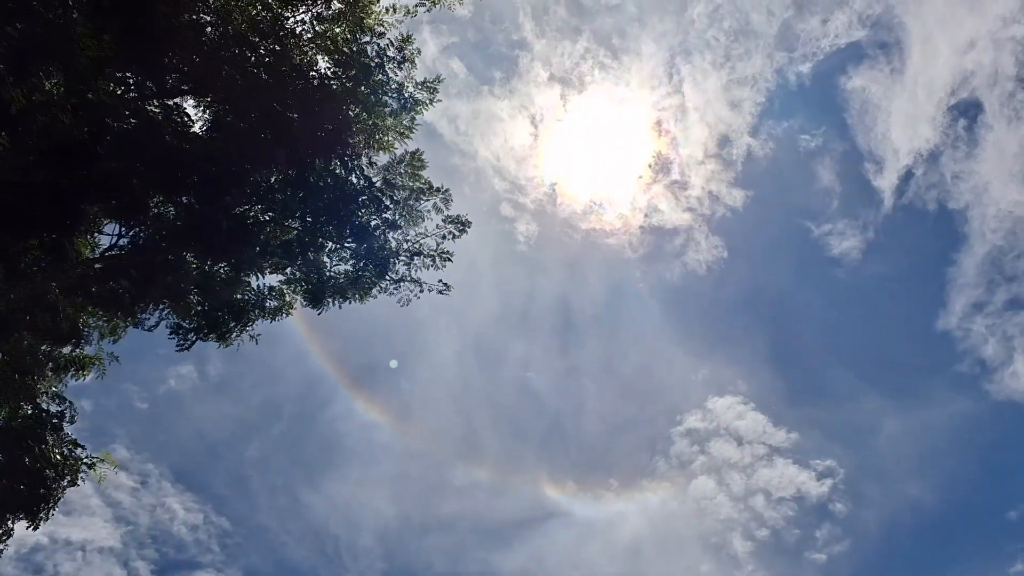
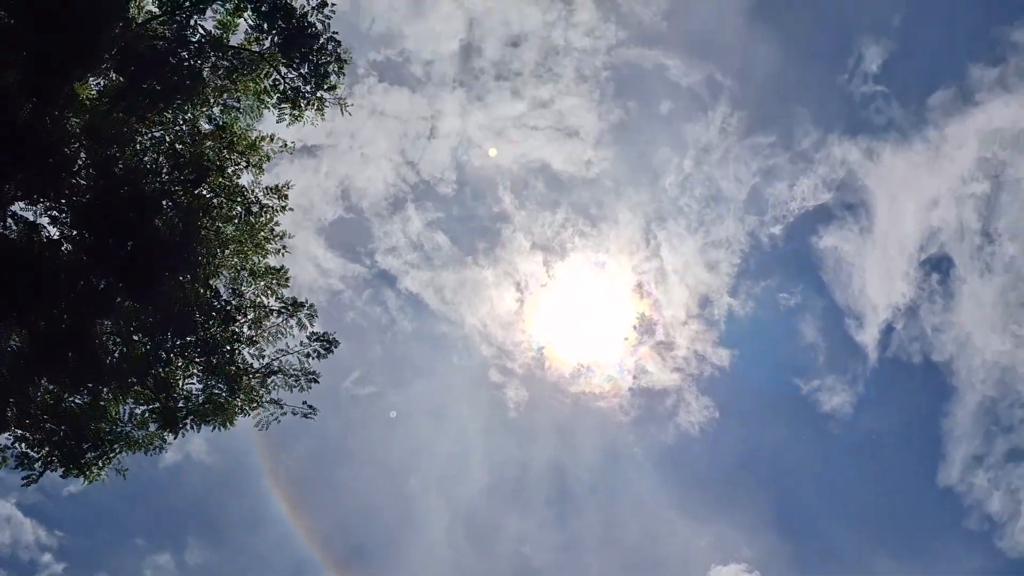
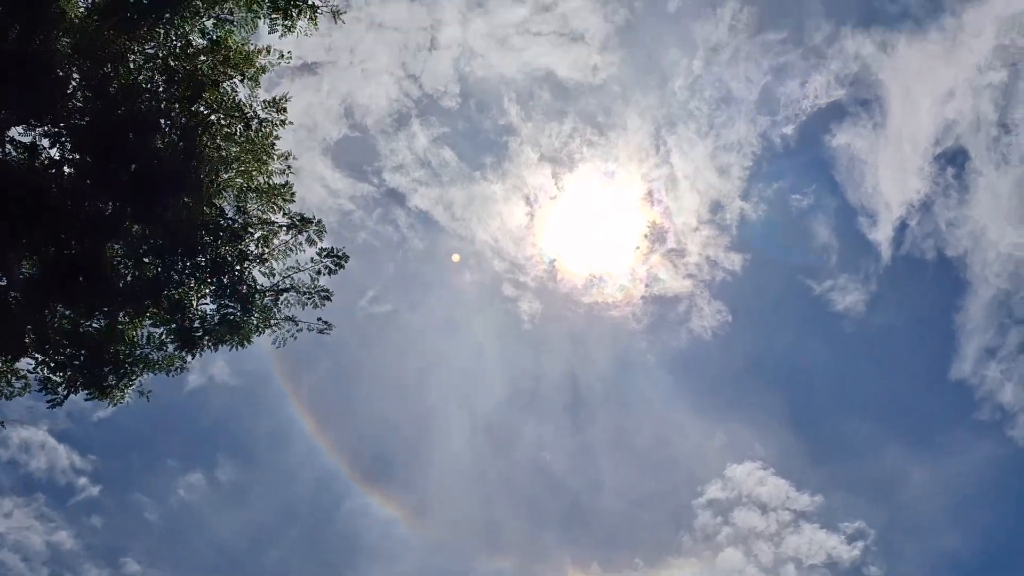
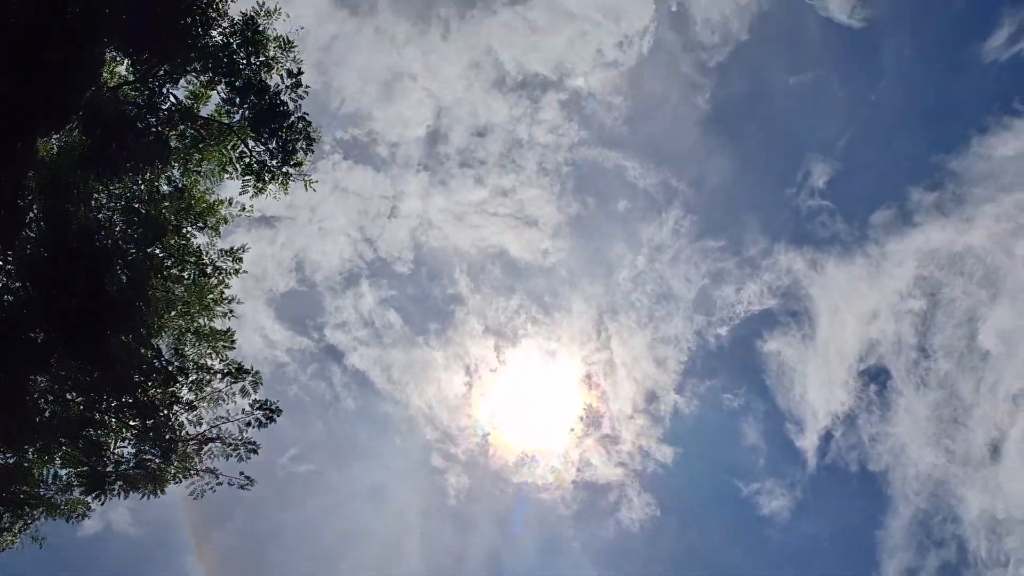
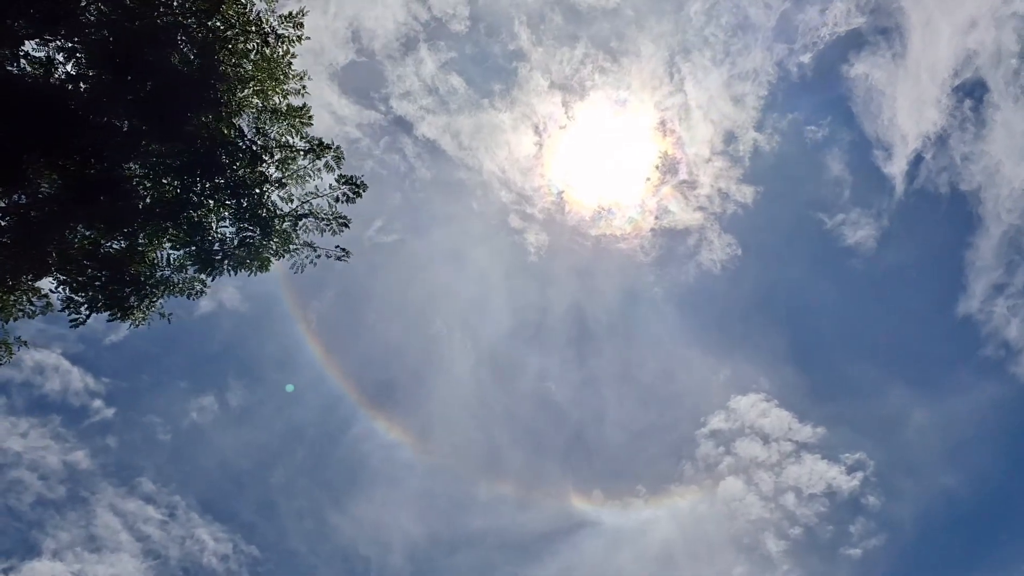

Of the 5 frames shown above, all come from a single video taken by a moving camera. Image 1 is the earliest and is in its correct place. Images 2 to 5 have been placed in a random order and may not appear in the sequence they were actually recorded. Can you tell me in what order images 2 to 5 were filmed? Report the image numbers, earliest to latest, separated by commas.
5, 3, 2, 4
